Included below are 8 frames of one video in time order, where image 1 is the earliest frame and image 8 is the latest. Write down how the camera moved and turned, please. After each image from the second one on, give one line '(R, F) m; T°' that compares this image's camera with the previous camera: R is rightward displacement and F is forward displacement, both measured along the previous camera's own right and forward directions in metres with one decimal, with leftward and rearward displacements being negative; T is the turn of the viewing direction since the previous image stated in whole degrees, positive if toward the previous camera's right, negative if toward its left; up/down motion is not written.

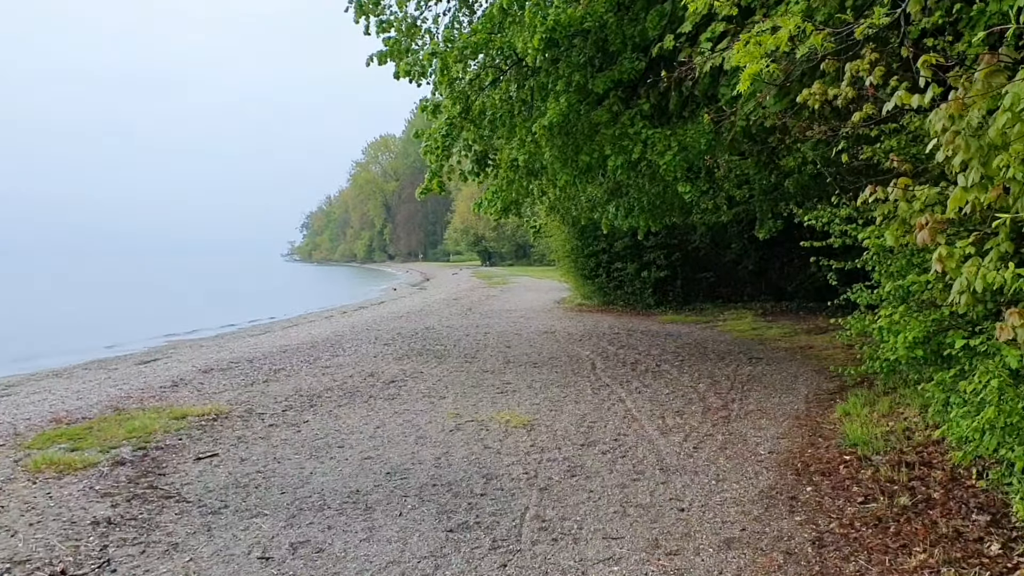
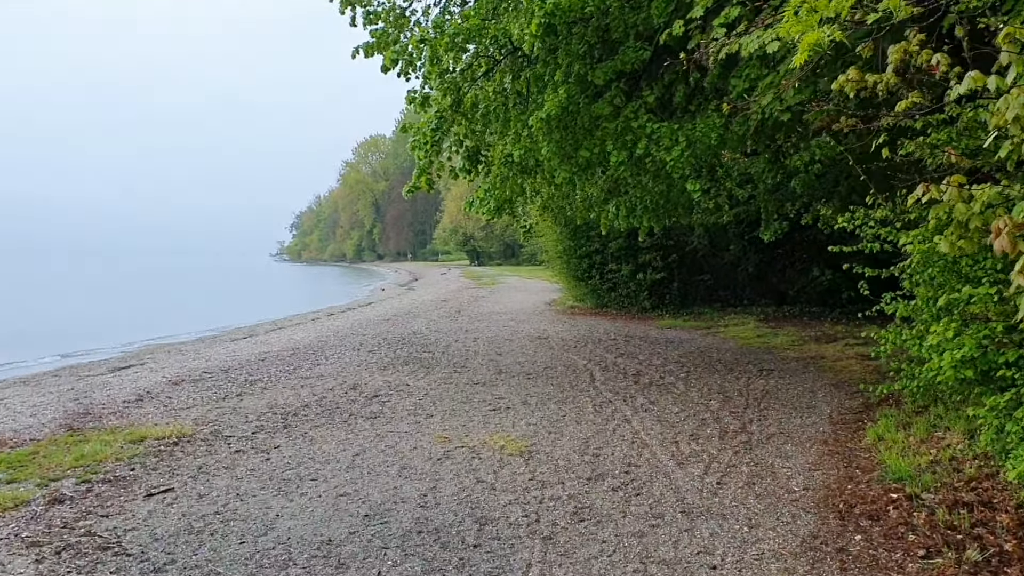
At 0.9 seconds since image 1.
(0.0, +0.7) m; +1°
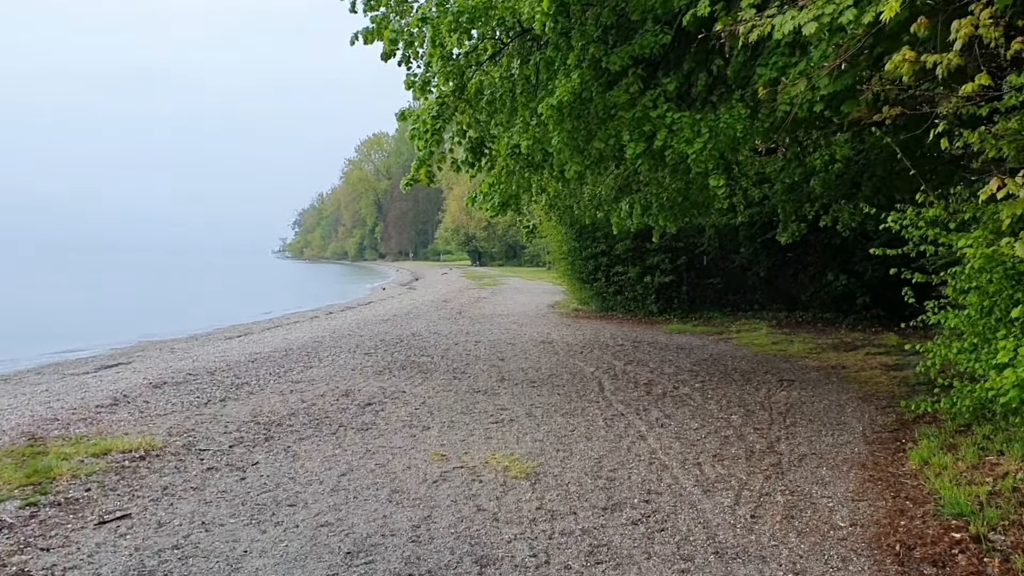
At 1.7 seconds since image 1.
(0.0, +0.6) m; 0°
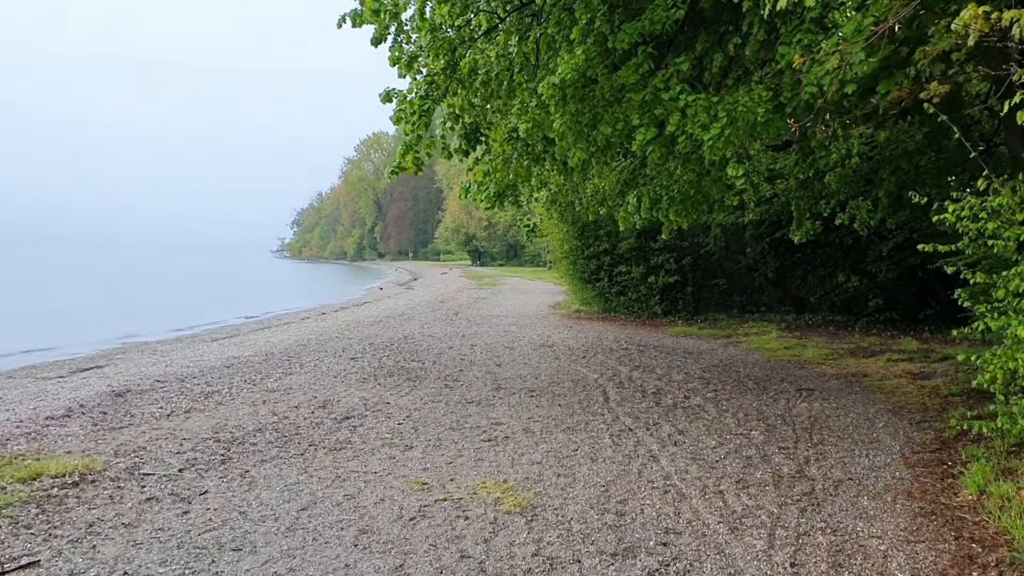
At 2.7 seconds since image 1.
(0.0, +0.8) m; 0°
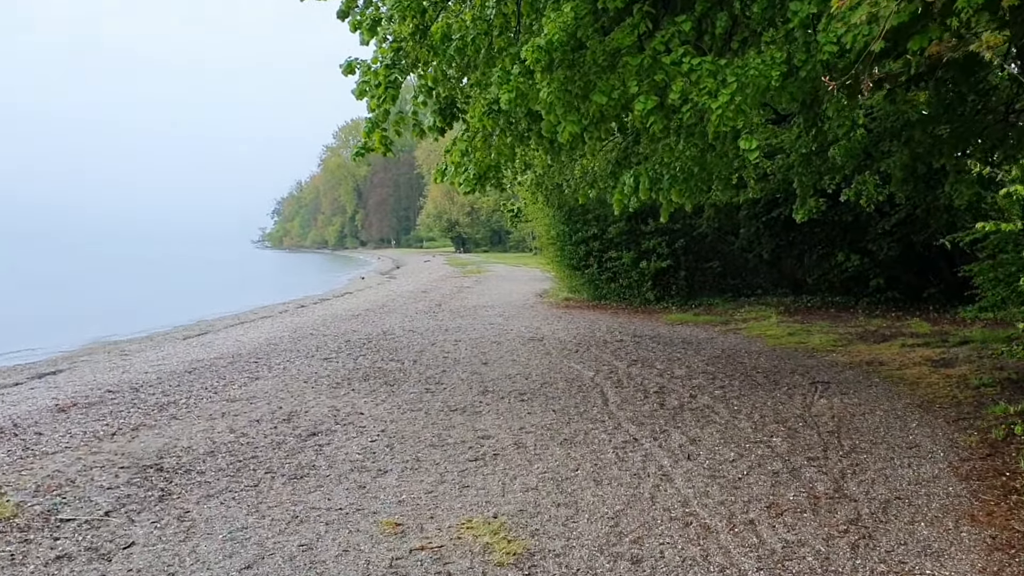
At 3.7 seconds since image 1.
(0.0, +0.8) m; +1°
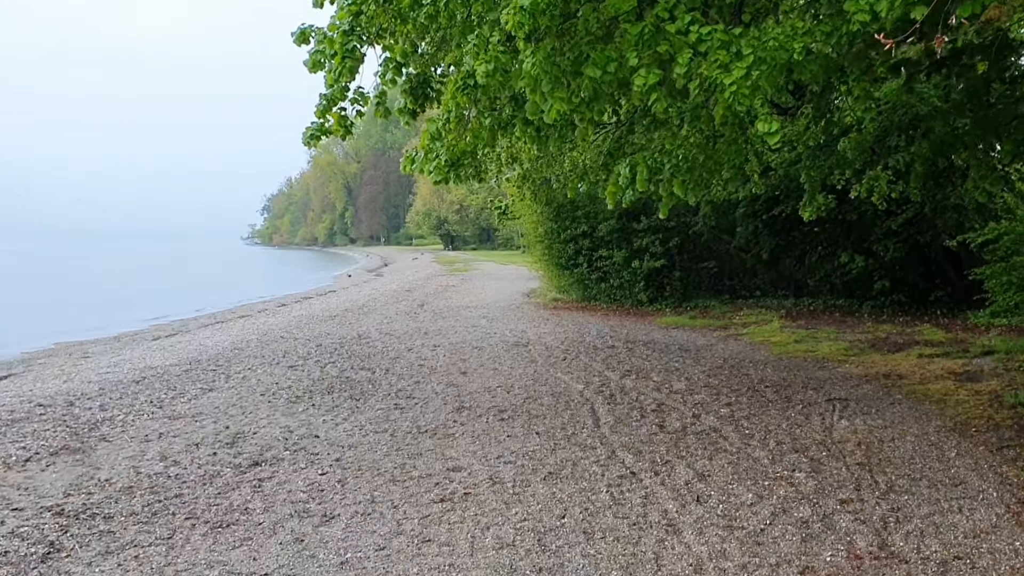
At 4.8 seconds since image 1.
(+0.1, +0.9) m; 0°
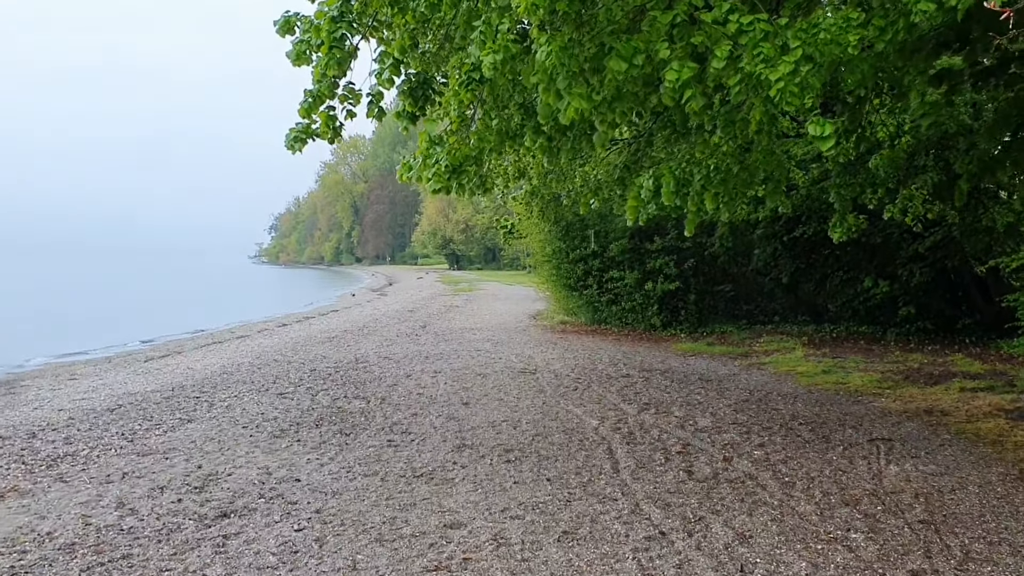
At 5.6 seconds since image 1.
(0.0, +0.7) m; 0°
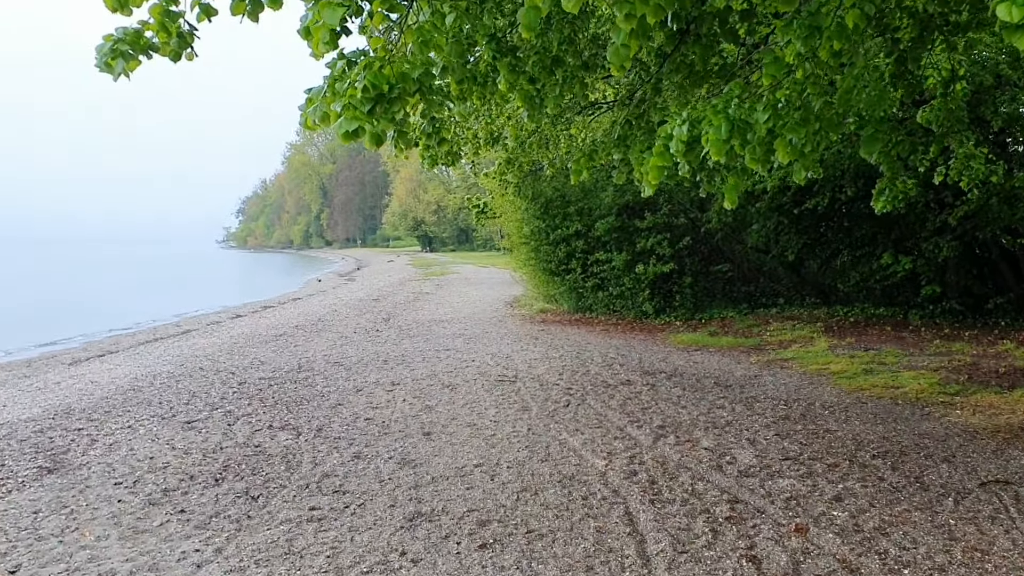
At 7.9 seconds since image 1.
(0.0, +1.9) m; +1°
